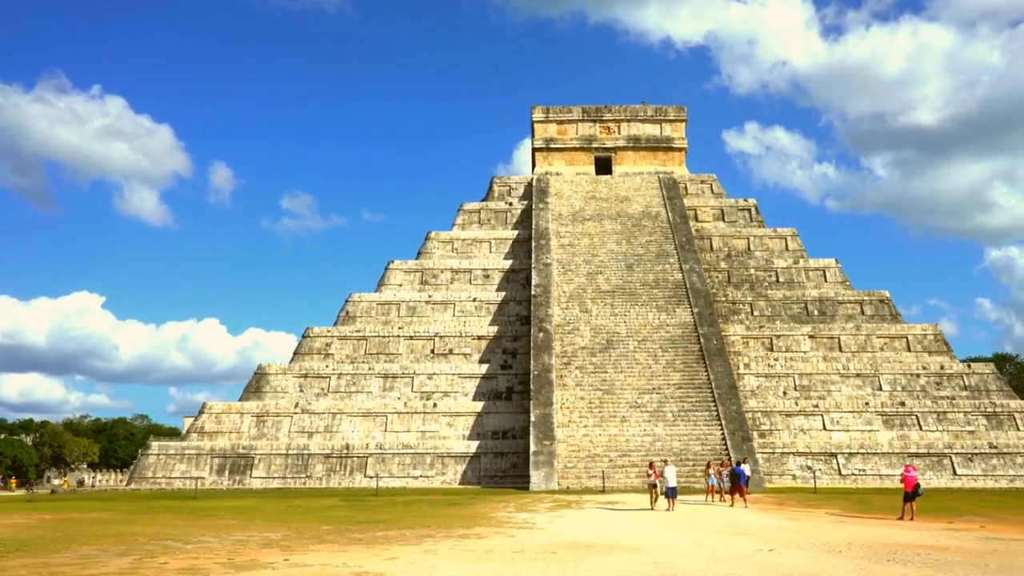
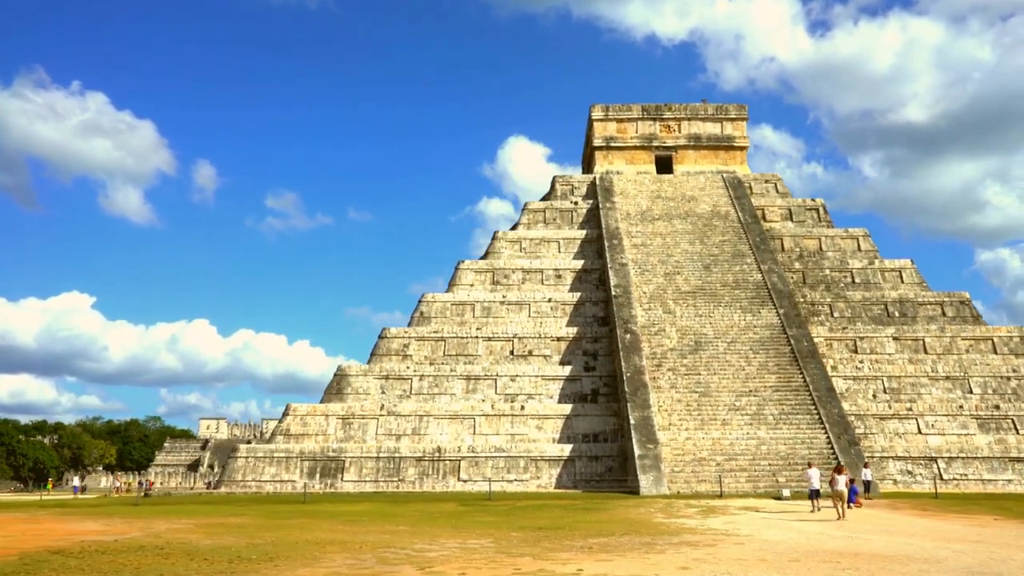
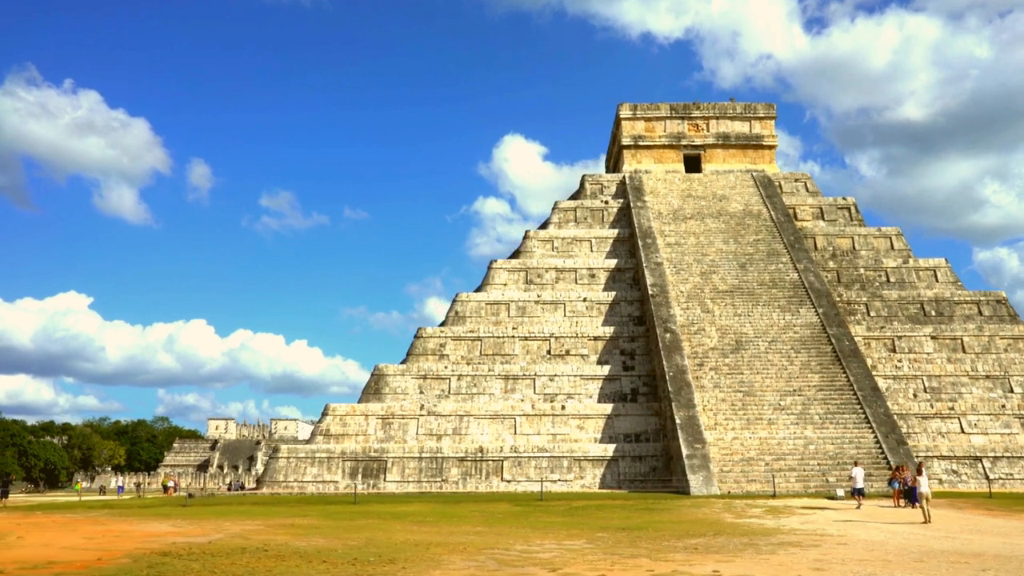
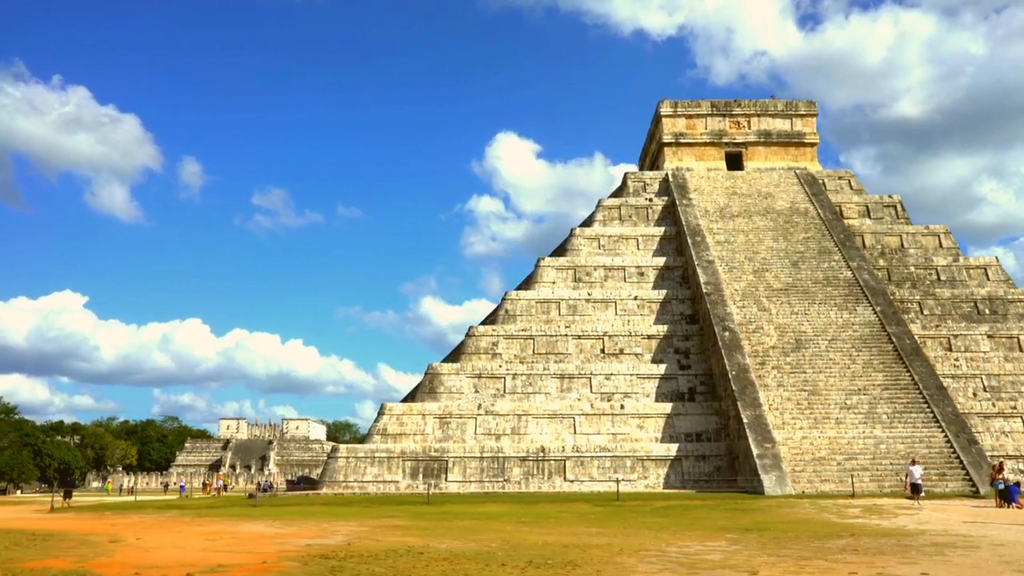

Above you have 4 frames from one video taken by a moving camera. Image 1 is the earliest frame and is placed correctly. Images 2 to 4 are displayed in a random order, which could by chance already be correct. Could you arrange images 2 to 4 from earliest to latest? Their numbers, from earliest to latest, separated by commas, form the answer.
2, 3, 4
